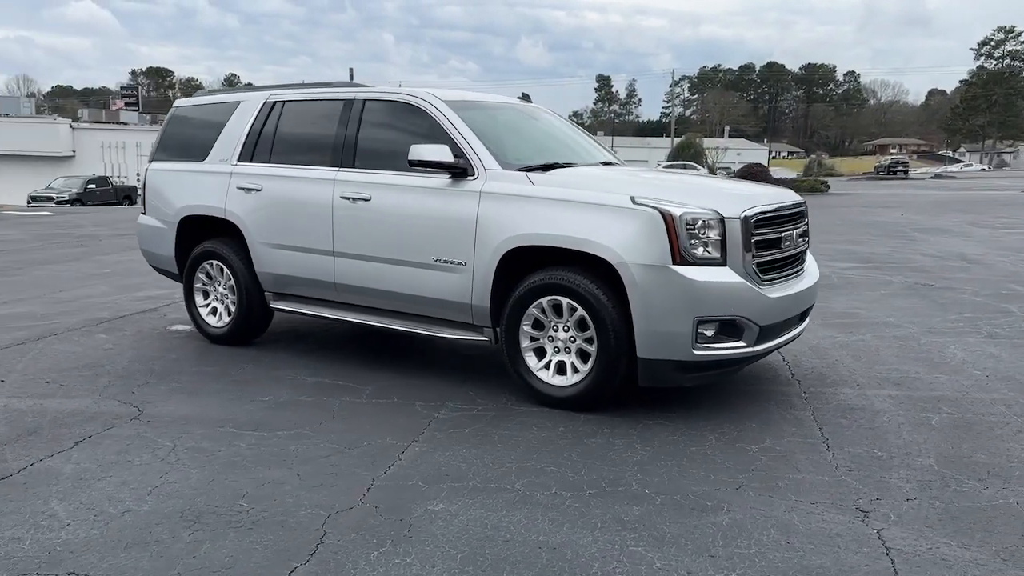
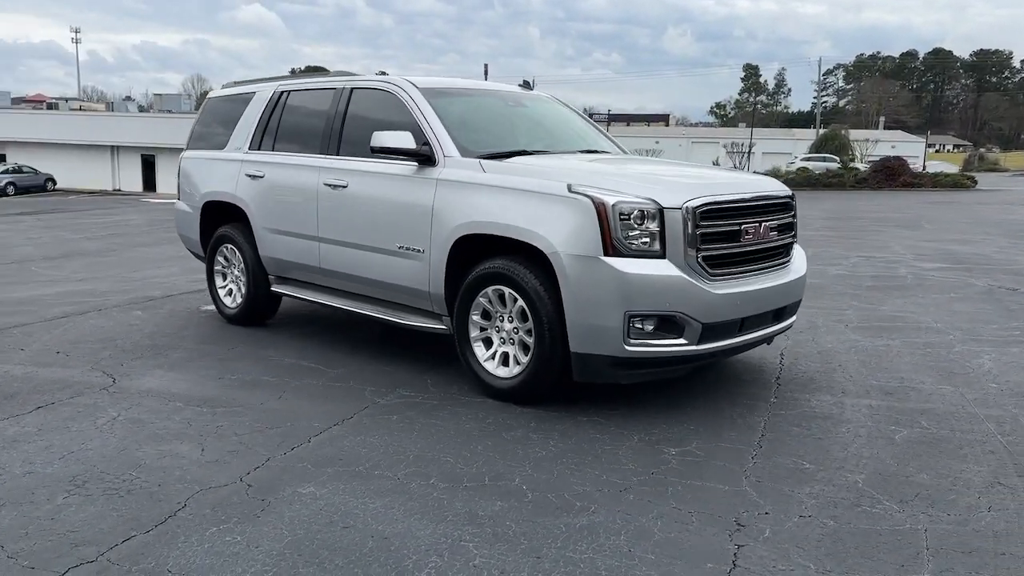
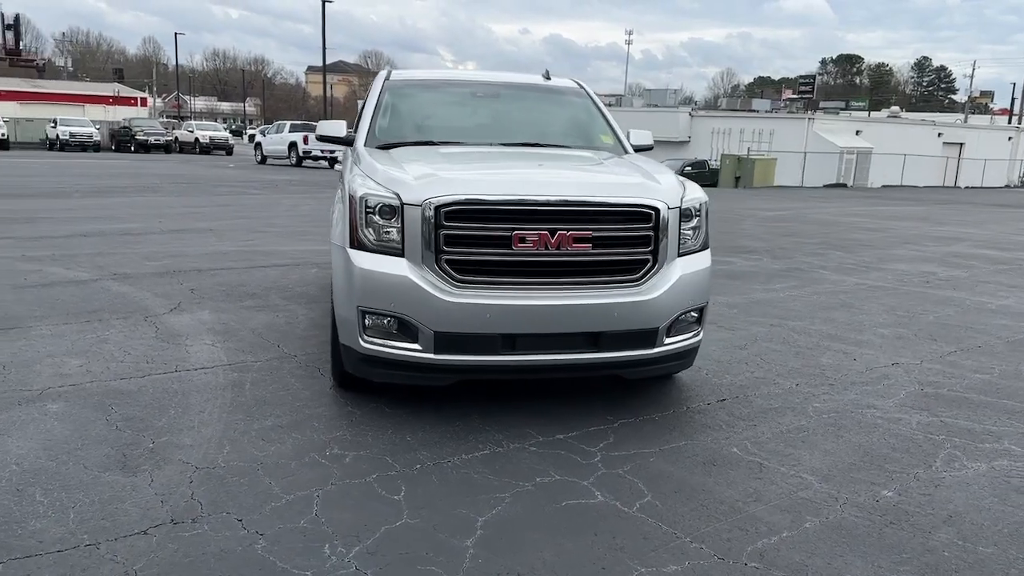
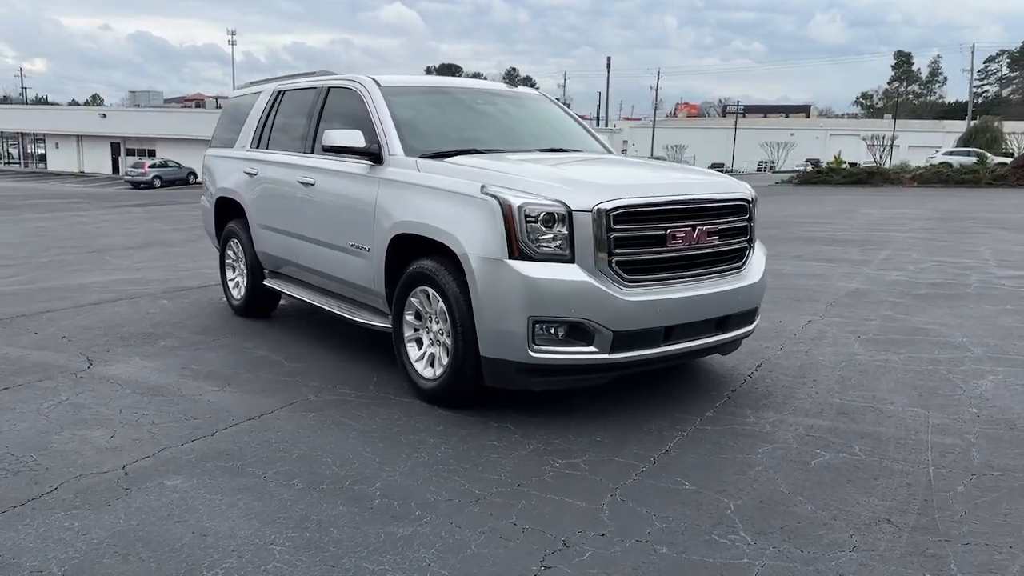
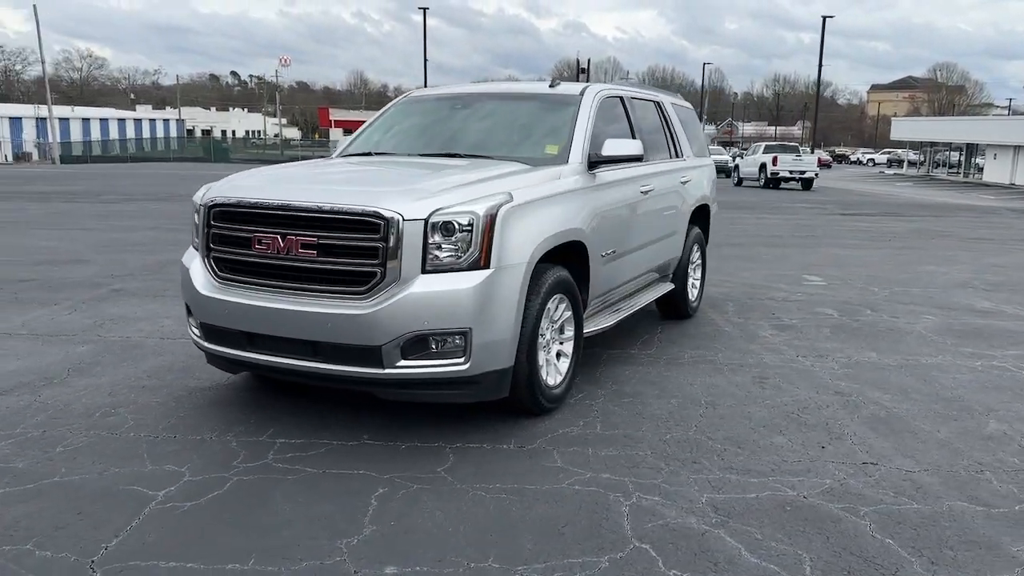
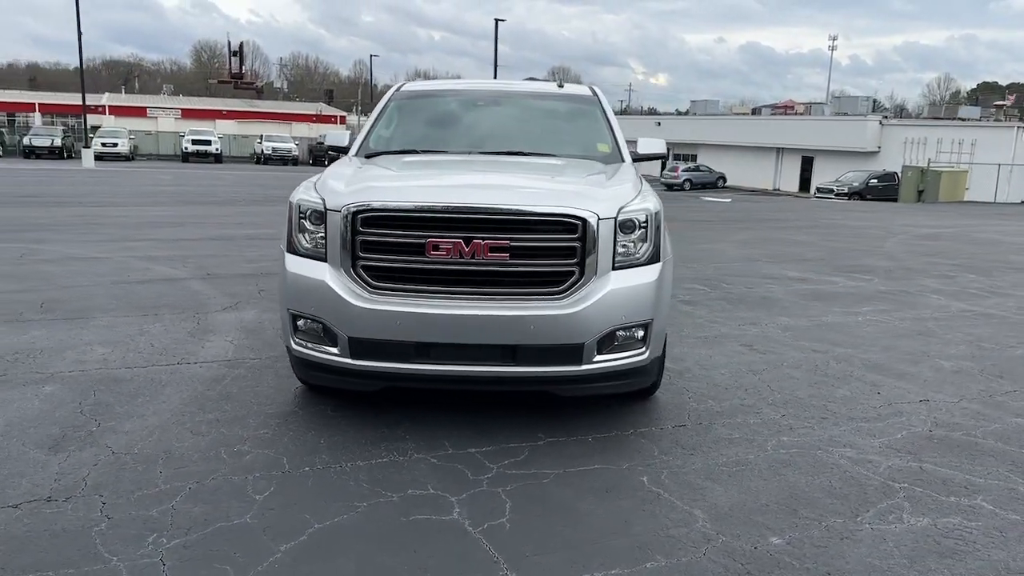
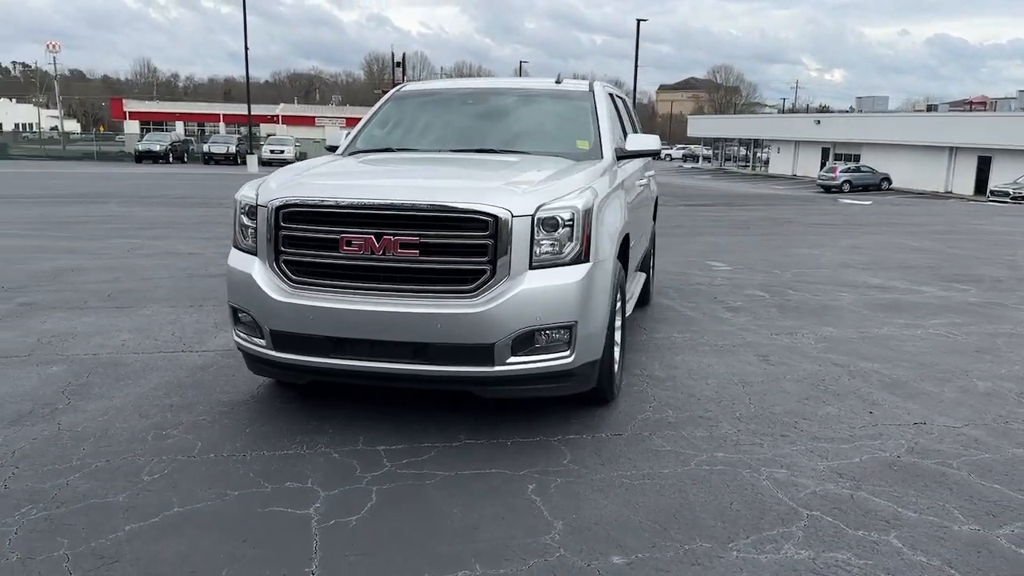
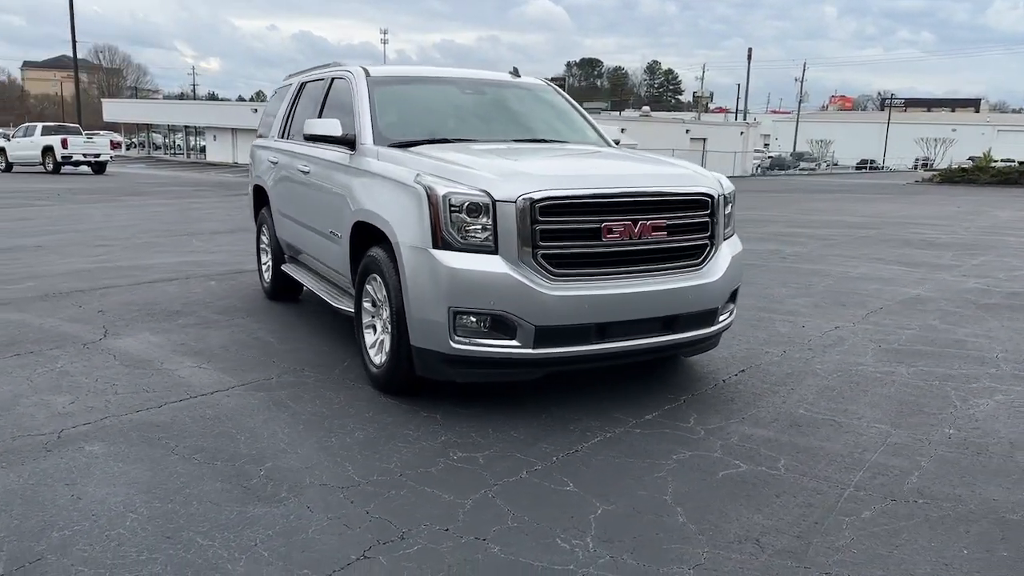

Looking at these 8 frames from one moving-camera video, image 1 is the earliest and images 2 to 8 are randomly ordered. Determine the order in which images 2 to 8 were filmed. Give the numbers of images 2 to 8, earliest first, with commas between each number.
2, 4, 8, 3, 6, 7, 5
